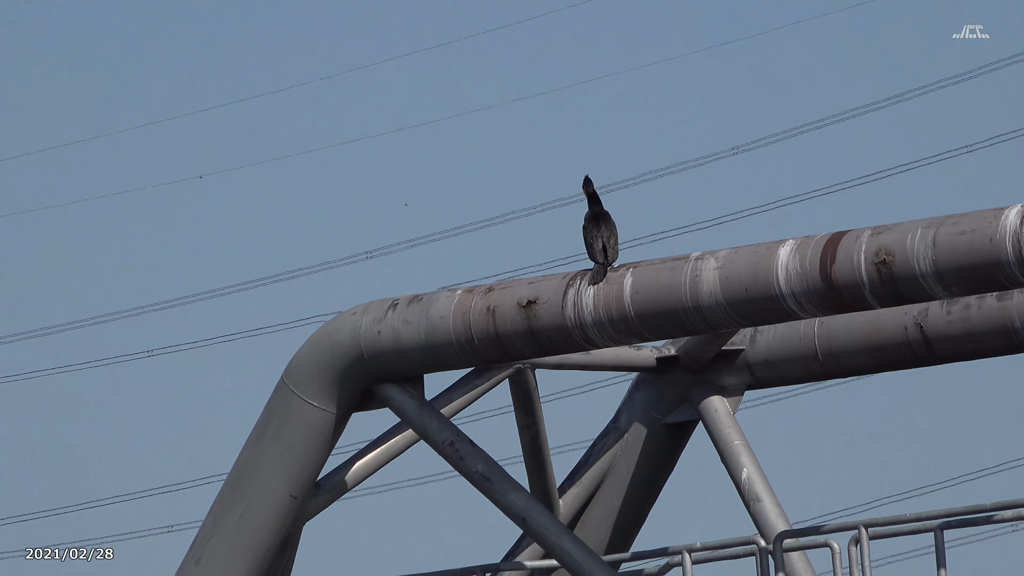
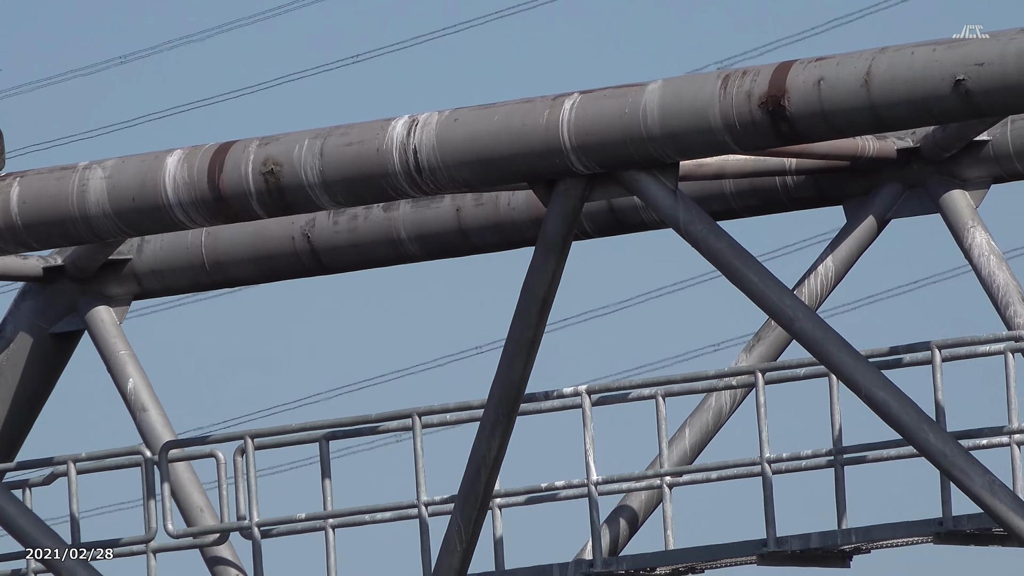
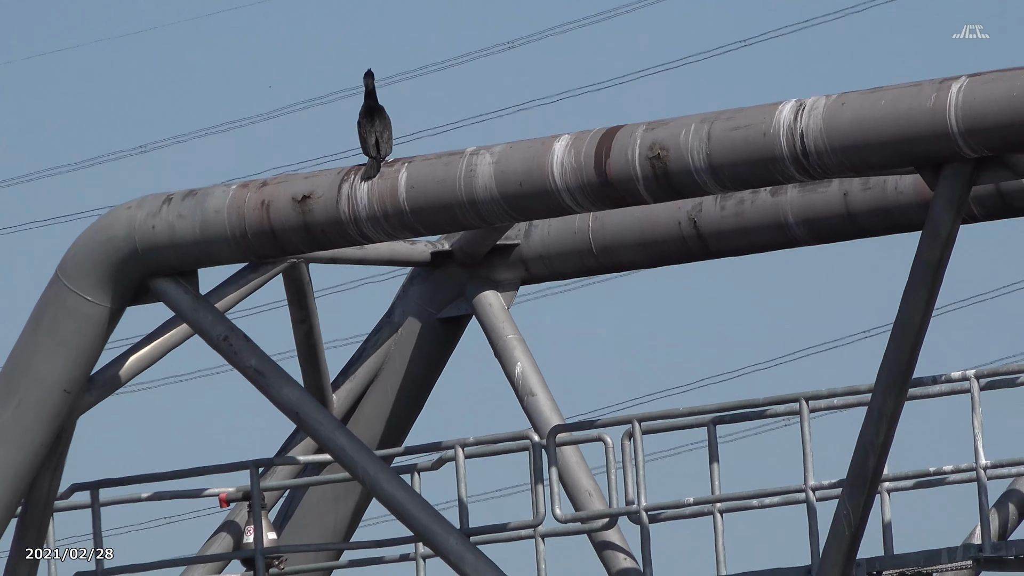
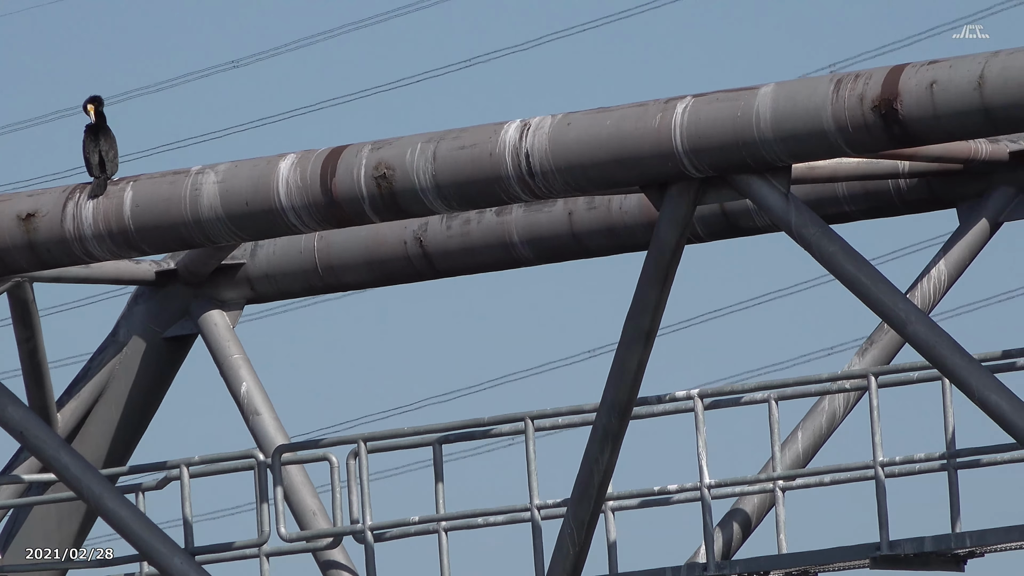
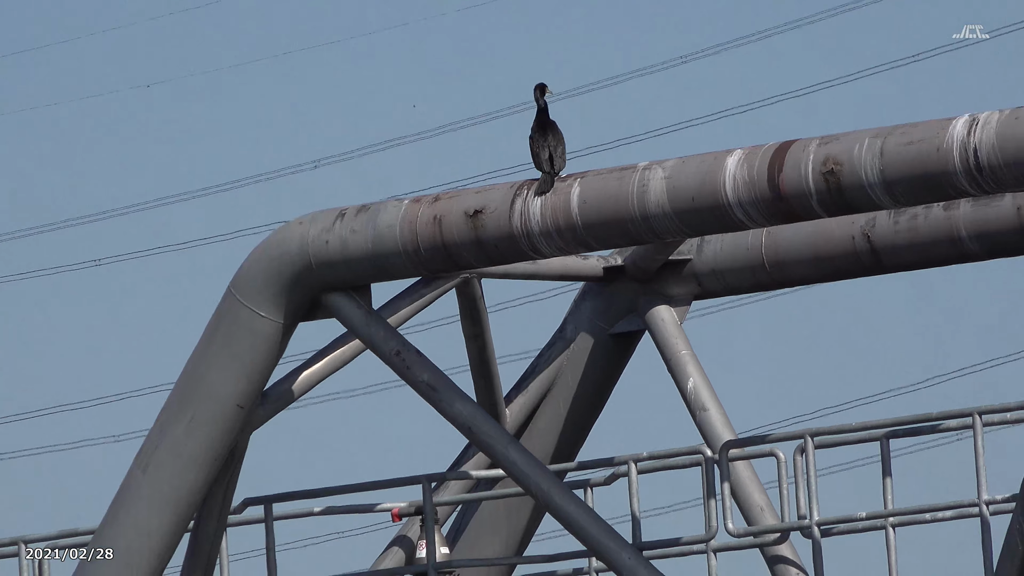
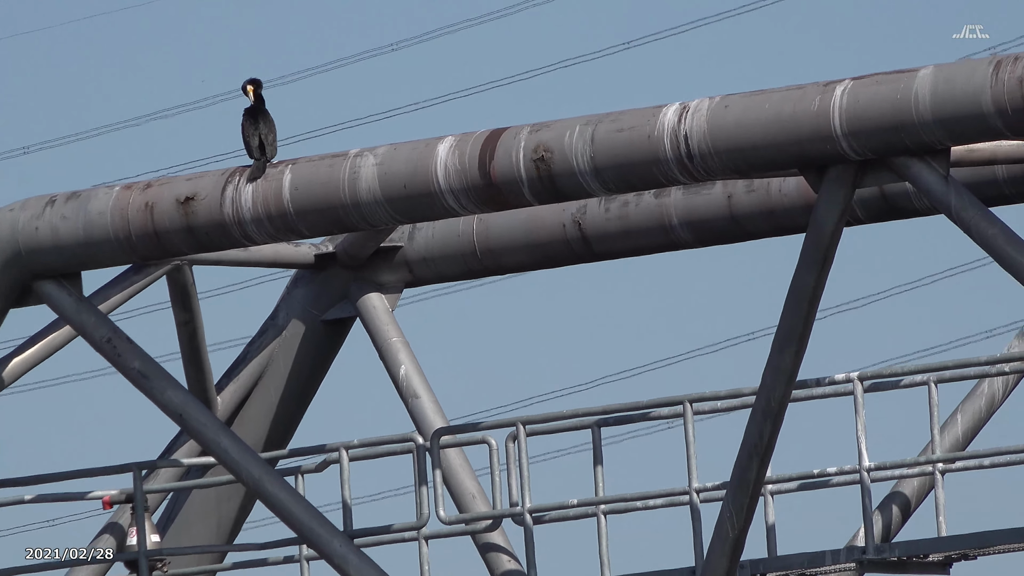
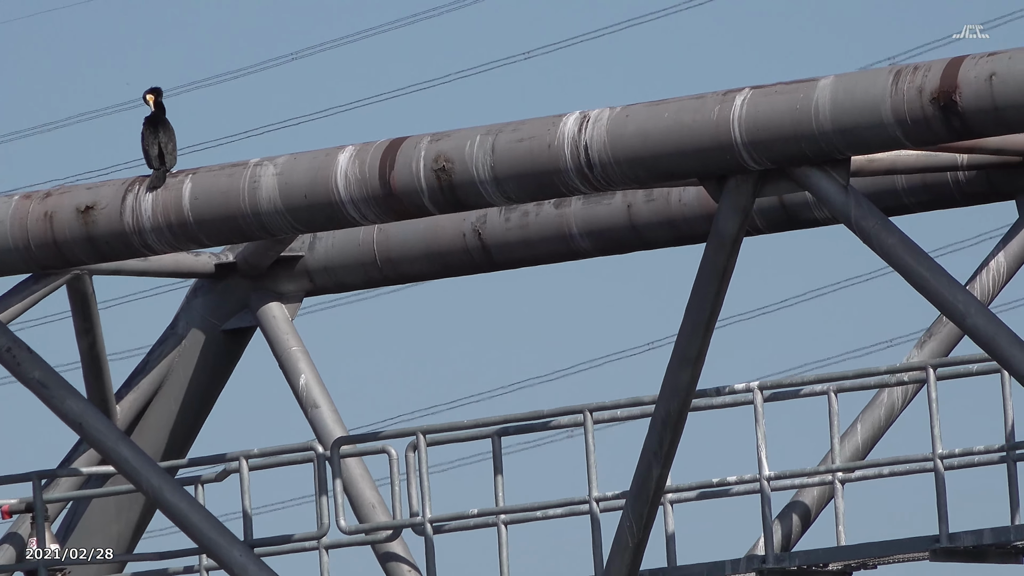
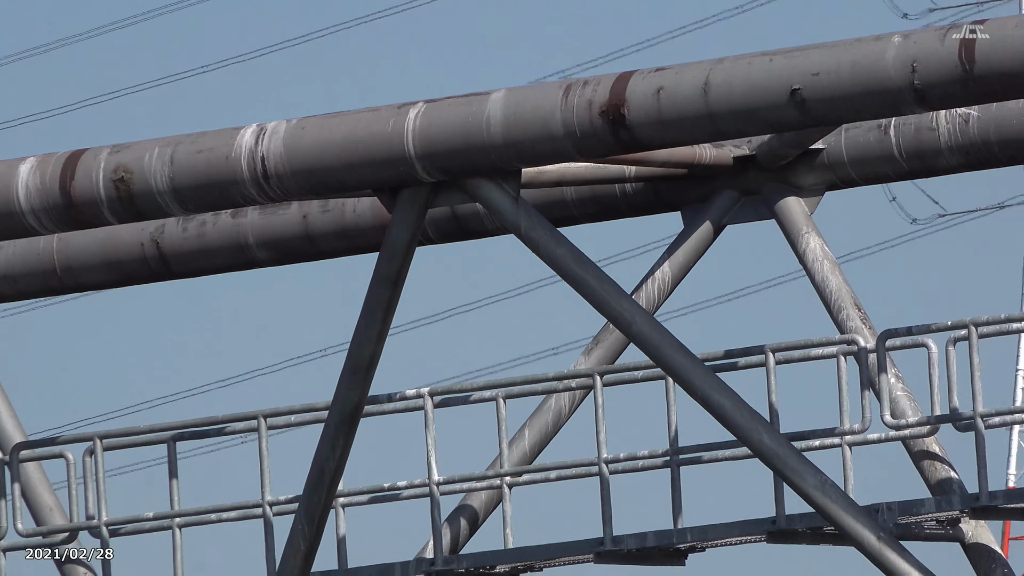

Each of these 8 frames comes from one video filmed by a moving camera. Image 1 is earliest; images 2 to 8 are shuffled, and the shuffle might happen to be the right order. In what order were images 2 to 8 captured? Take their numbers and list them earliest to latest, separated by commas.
5, 3, 6, 7, 4, 2, 8
